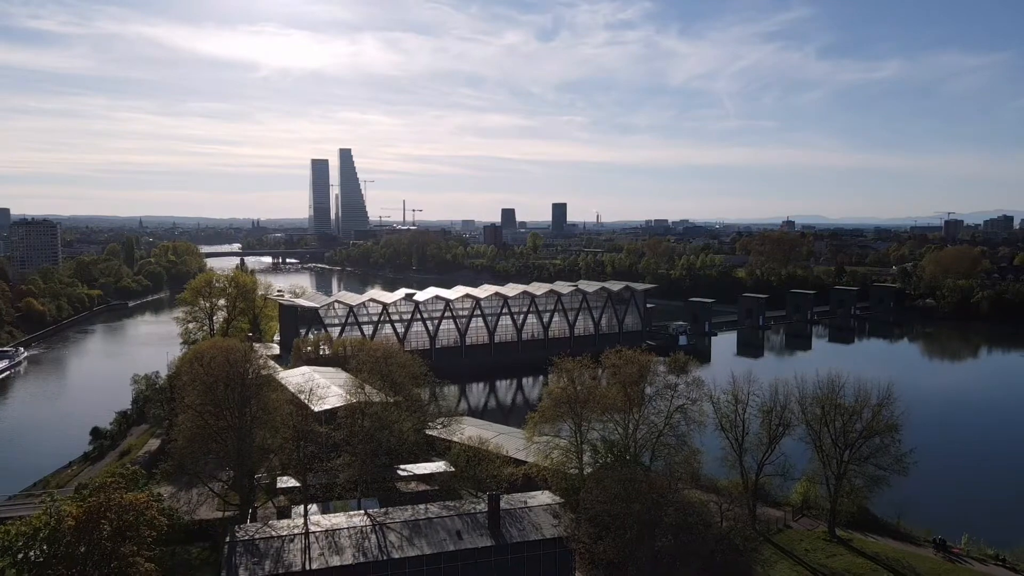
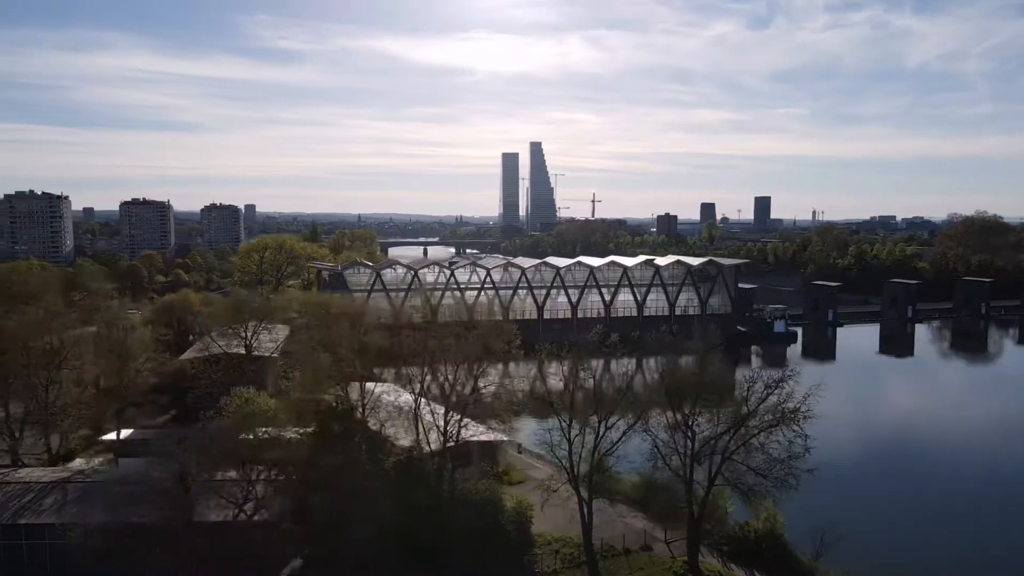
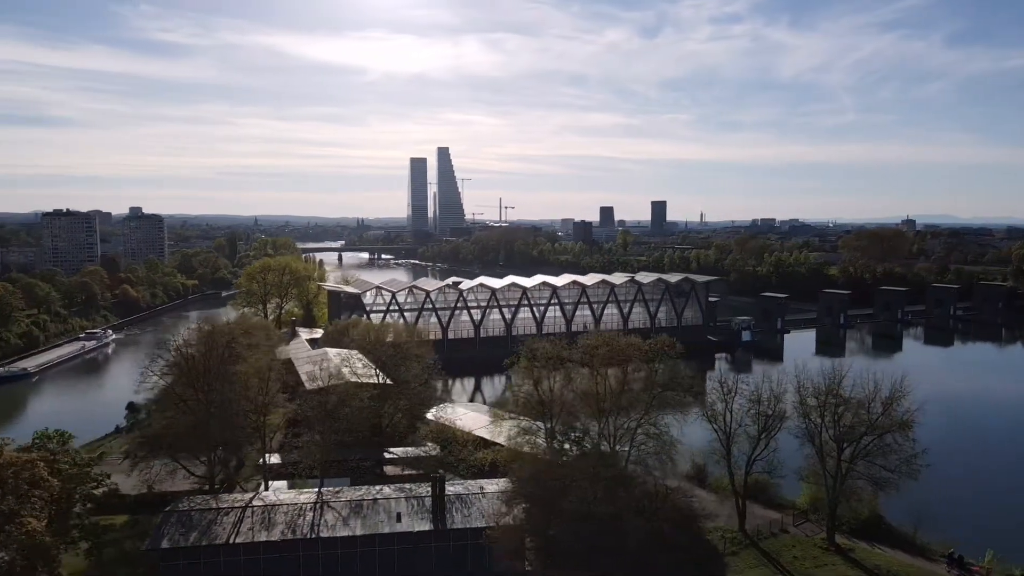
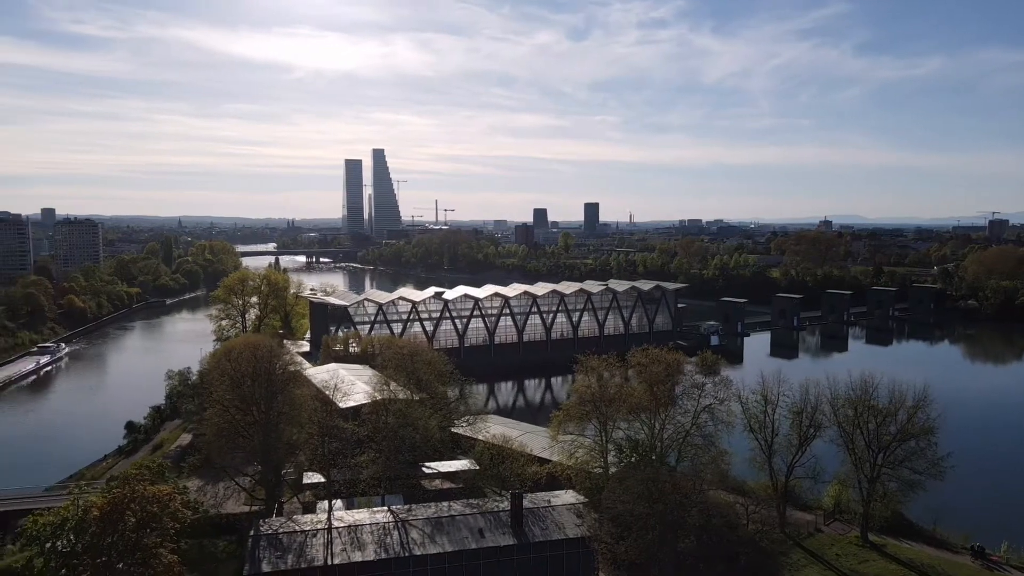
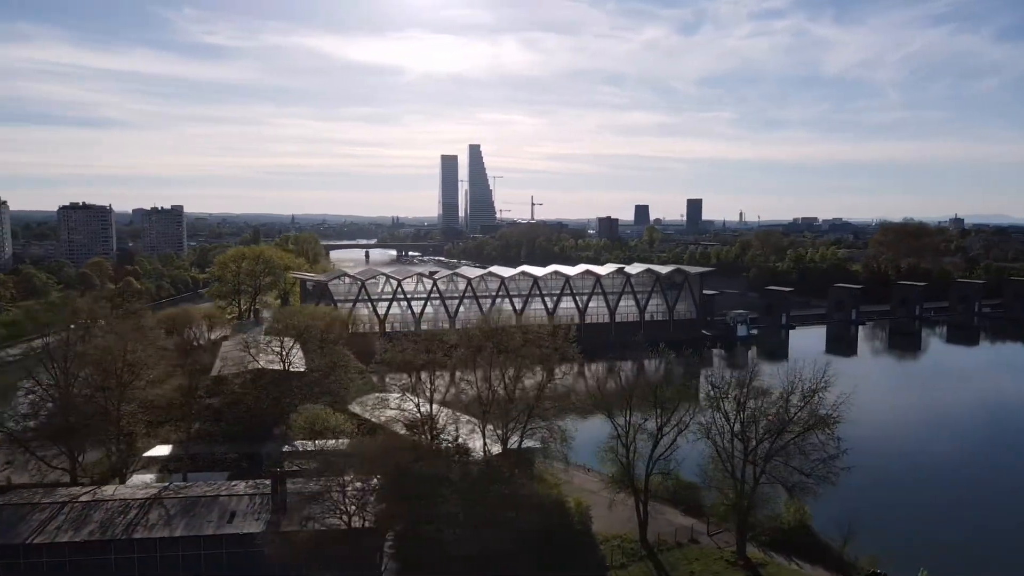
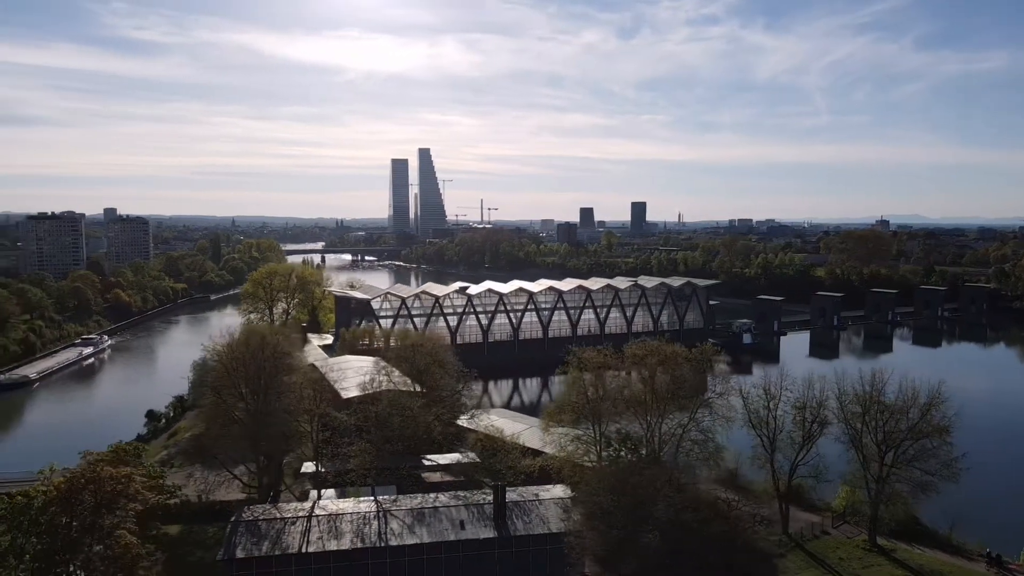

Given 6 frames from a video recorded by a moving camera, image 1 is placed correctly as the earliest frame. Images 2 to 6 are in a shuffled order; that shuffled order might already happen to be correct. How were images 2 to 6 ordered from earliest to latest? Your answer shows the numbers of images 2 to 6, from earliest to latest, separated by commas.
4, 6, 3, 5, 2
